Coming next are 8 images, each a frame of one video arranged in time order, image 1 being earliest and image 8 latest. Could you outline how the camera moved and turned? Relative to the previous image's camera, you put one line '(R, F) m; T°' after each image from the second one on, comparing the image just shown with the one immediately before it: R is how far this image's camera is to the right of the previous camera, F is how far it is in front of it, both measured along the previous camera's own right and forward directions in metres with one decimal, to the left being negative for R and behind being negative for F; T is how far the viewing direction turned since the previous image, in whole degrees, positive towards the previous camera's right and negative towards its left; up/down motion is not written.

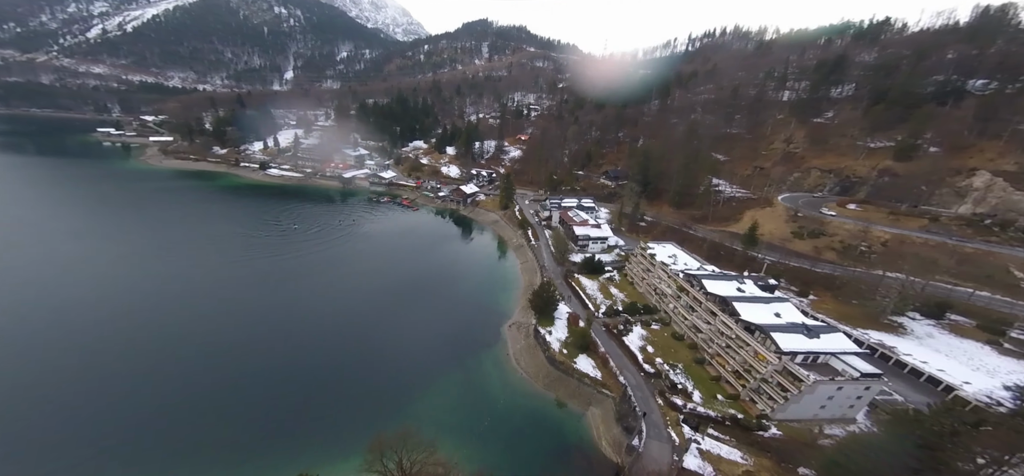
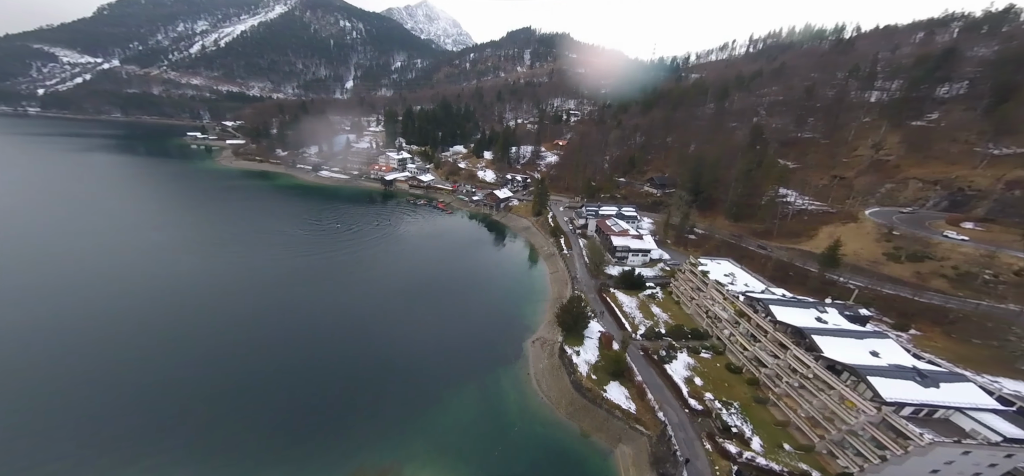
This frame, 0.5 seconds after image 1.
(+1.0, +3.8) m; -6°
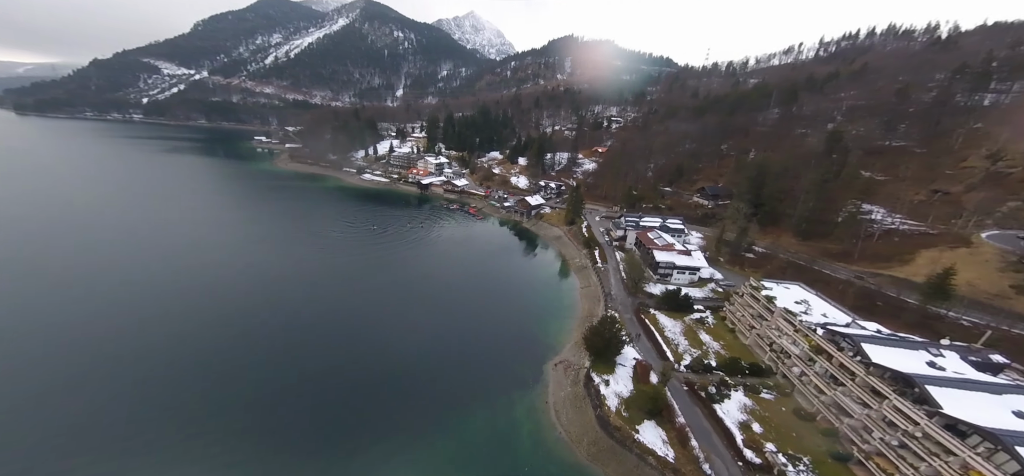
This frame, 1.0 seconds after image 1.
(+0.7, +3.8) m; -6°
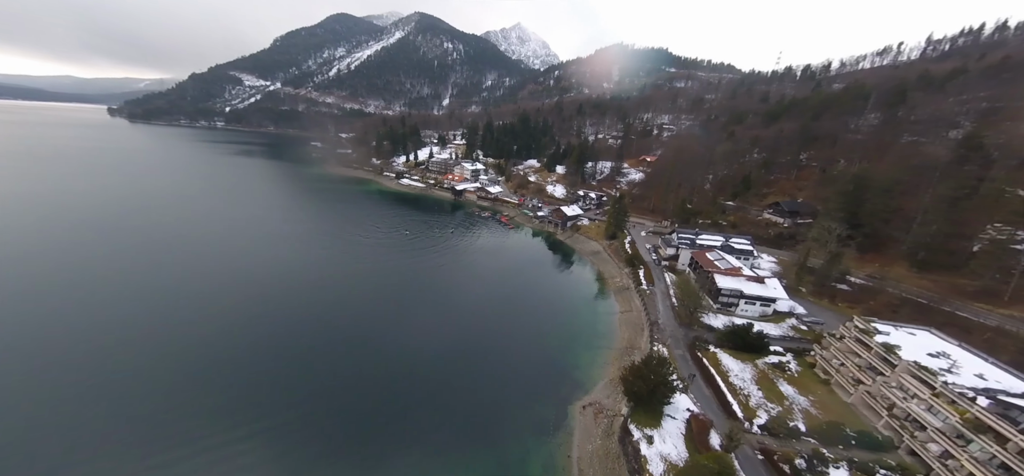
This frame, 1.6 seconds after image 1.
(+1.0, +5.8) m; -6°
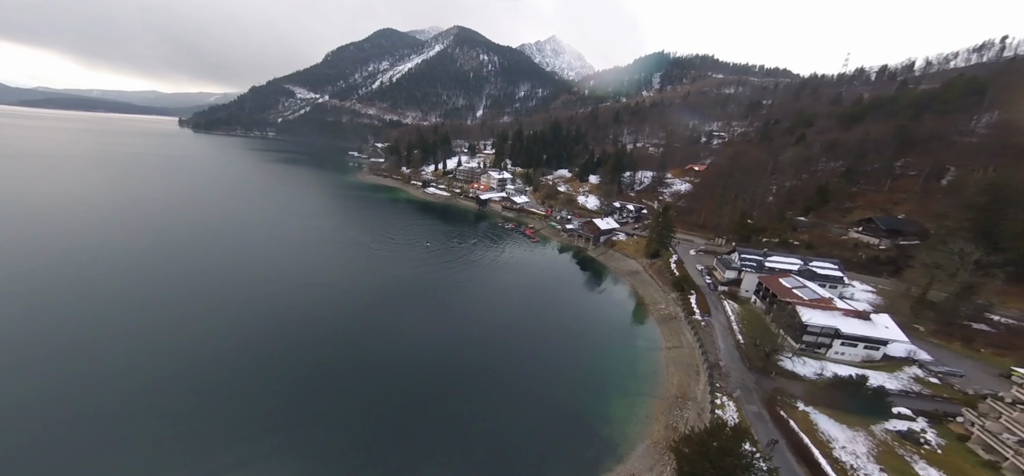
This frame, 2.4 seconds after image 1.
(+0.7, +5.9) m; -5°
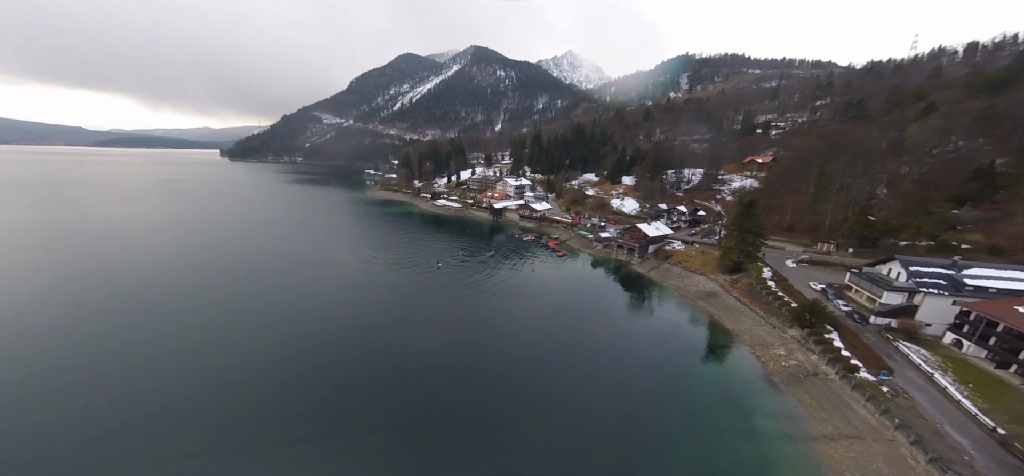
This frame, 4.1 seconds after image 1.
(-0.4, +11.4) m; -3°
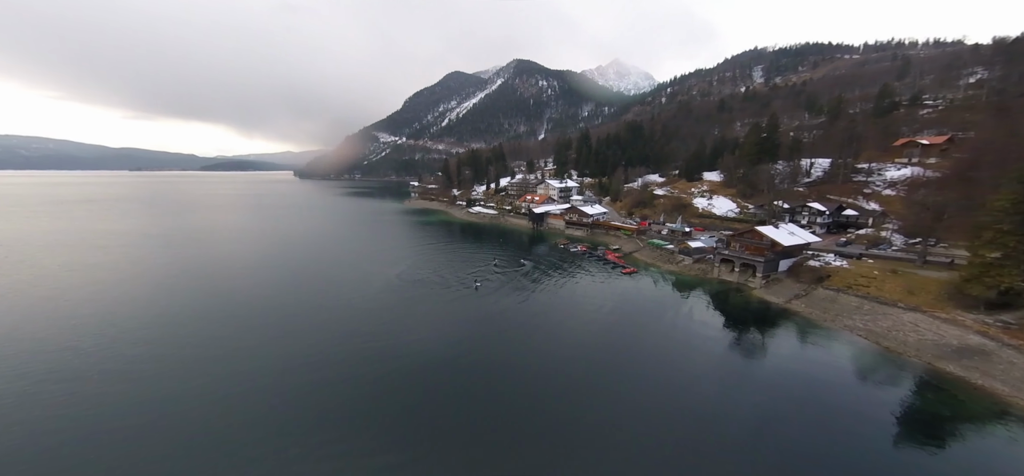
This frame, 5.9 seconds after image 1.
(-0.9, +12.1) m; -7°
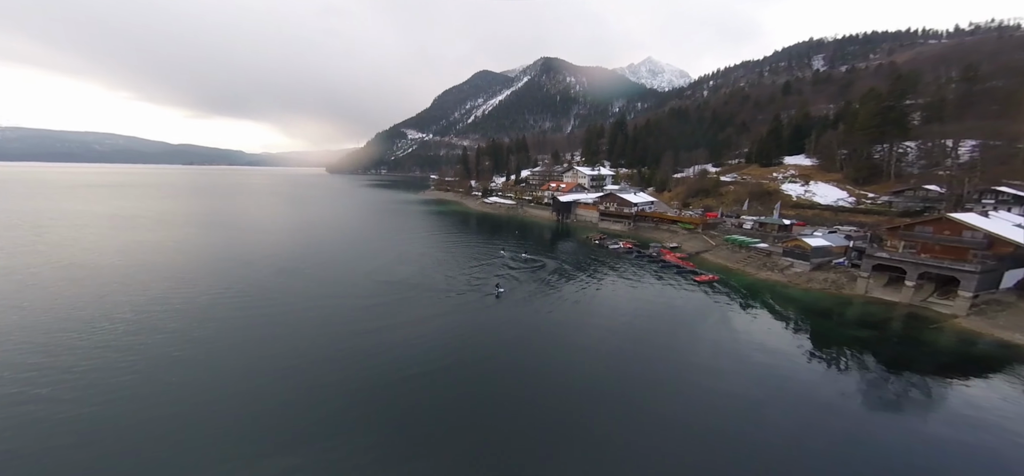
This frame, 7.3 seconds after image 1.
(-0.5, +9.5) m; -3°
